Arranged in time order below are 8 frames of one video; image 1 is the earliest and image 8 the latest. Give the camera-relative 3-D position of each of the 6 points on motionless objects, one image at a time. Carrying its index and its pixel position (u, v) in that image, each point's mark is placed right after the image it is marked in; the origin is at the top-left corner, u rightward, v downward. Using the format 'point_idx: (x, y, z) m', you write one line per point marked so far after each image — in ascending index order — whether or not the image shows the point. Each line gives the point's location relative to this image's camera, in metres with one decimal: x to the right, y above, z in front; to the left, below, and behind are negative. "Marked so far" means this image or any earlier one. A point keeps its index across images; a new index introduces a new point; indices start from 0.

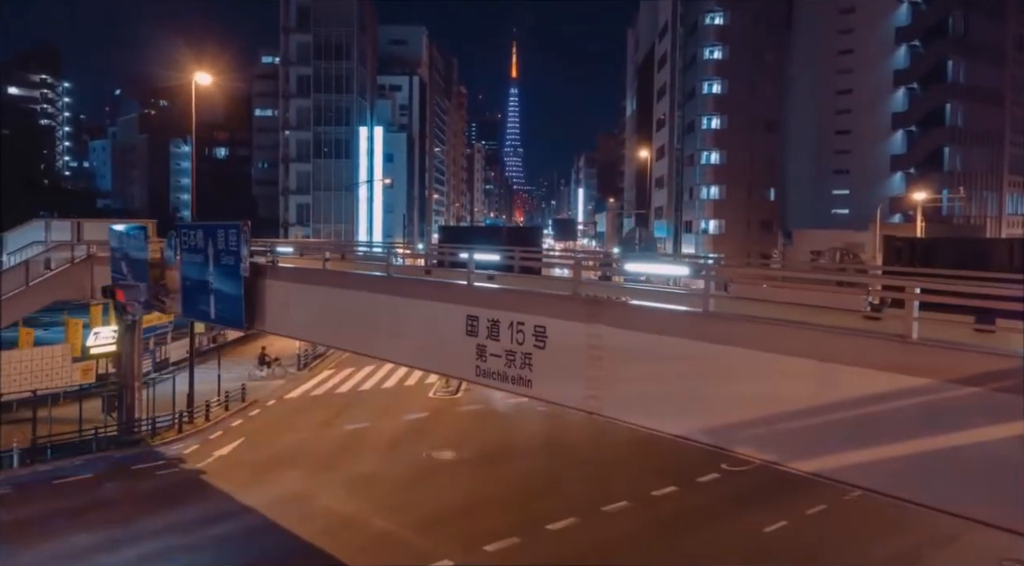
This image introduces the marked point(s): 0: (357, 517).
0: (-3.3, -5.0, +13.6) m
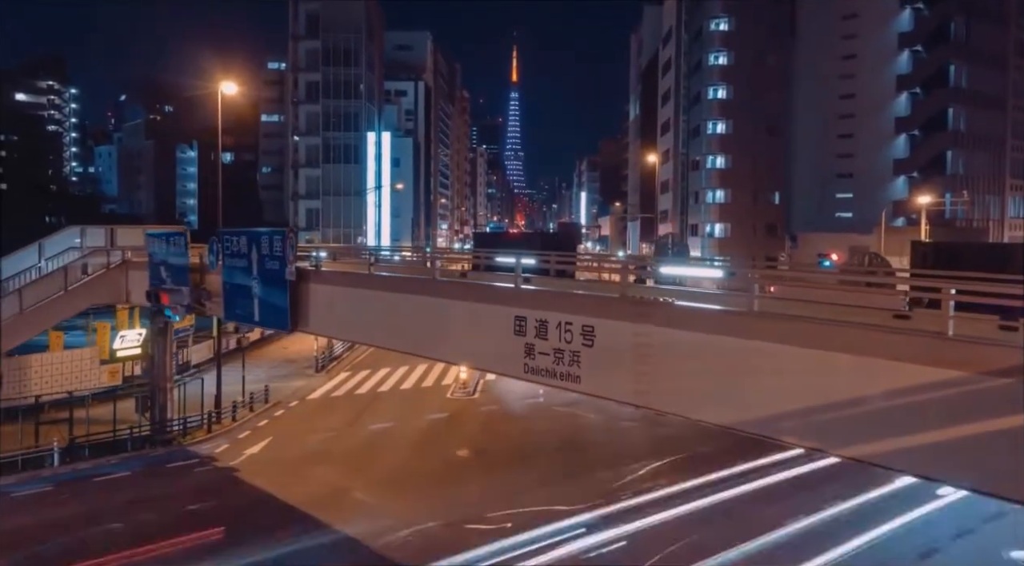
0: (-2.7, -5.1, +14.2) m
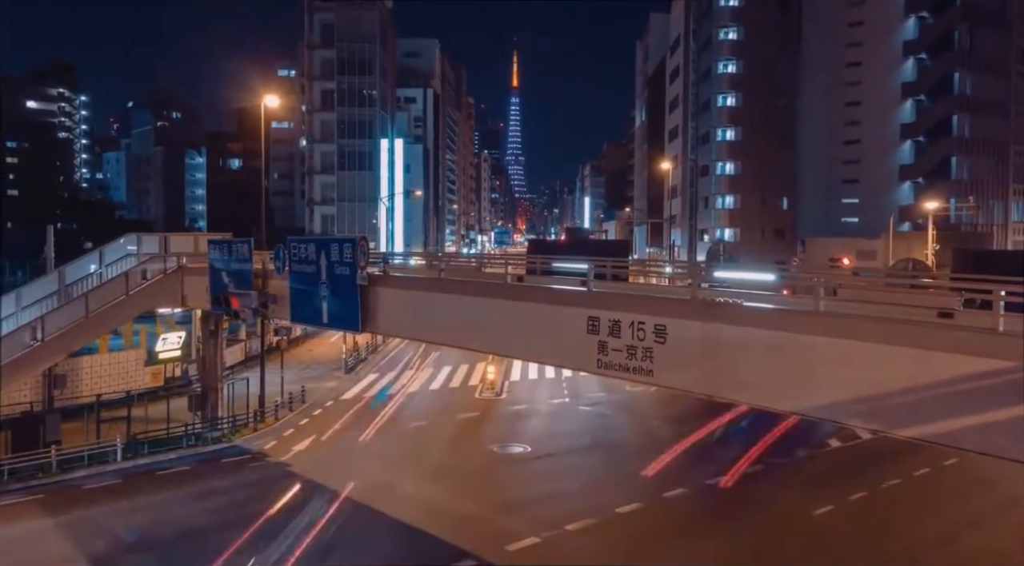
0: (-1.7, -5.2, +15.0) m
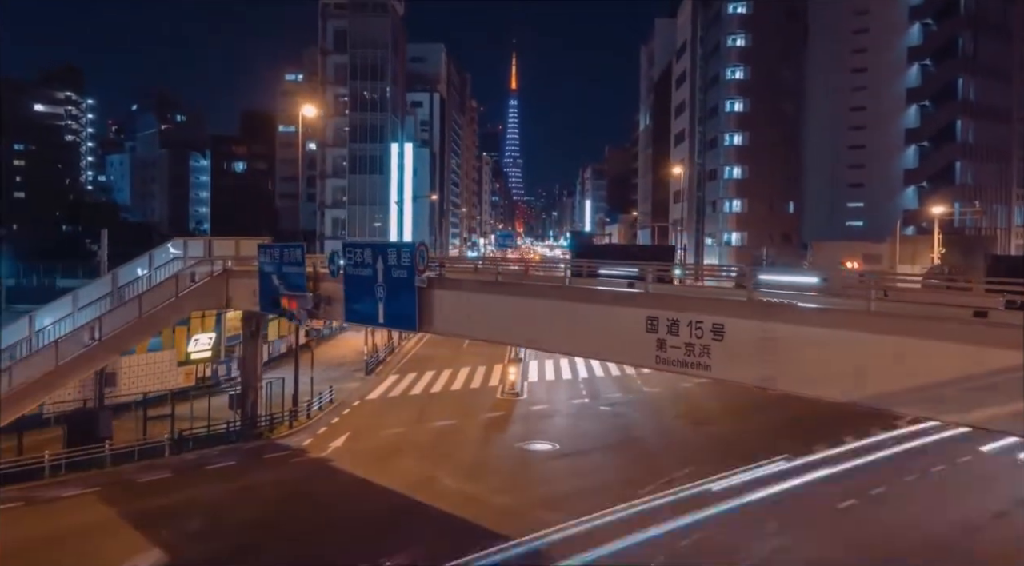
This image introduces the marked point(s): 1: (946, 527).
0: (-0.7, -5.2, +15.7) m
1: (+9.3, -5.3, +13.6) m
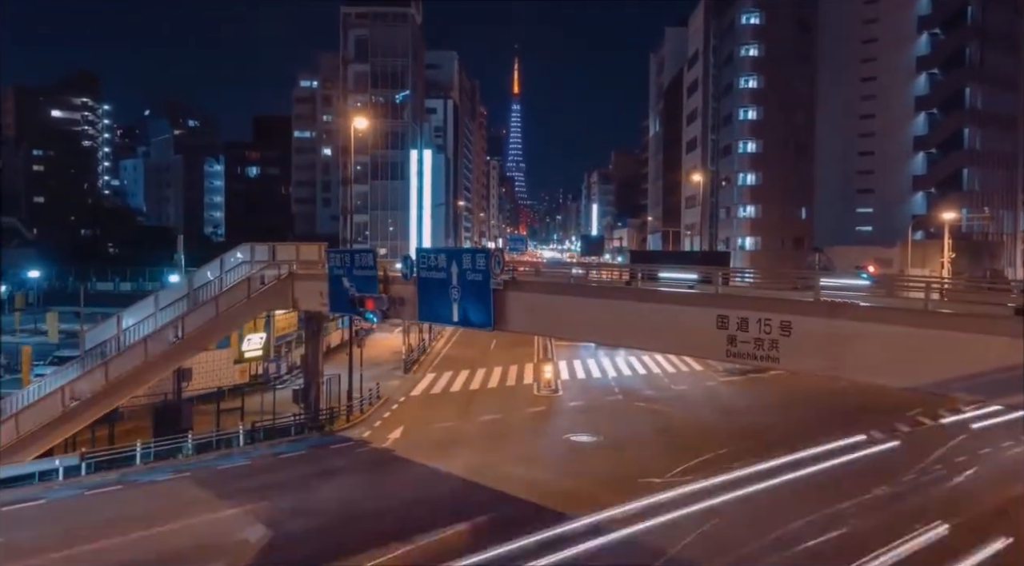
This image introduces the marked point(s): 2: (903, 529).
0: (+0.8, -5.3, +17.1) m
1: (+10.7, -5.3, +14.9) m
2: (+8.4, -5.3, +13.7) m
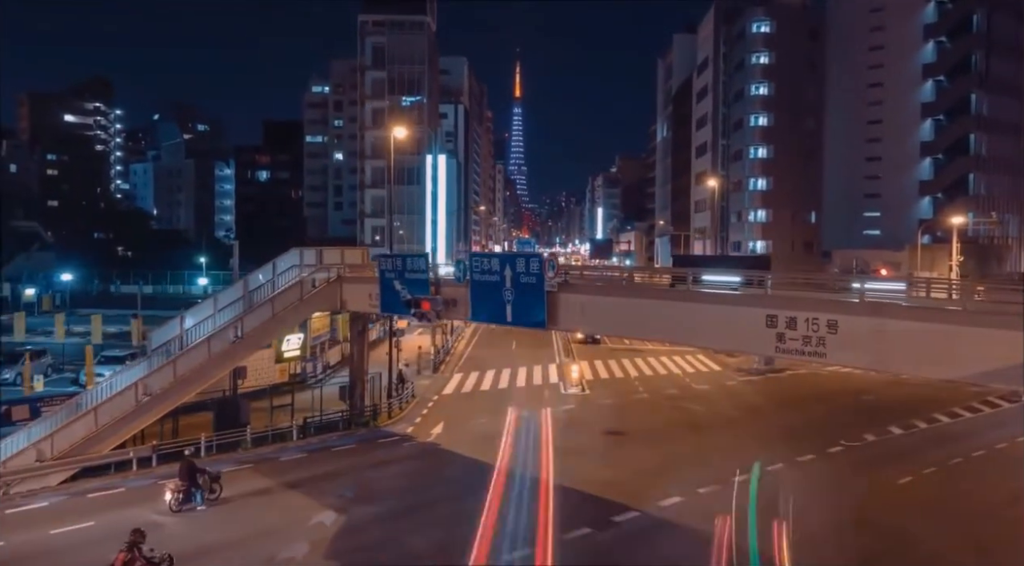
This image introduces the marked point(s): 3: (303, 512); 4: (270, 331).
0: (+2.0, -5.4, +18.0) m
1: (+12.0, -5.4, +15.9) m
2: (+9.7, -5.4, +14.7) m
3: (-4.9, -5.3, +14.8) m
4: (-7.5, -1.5, +19.9) m
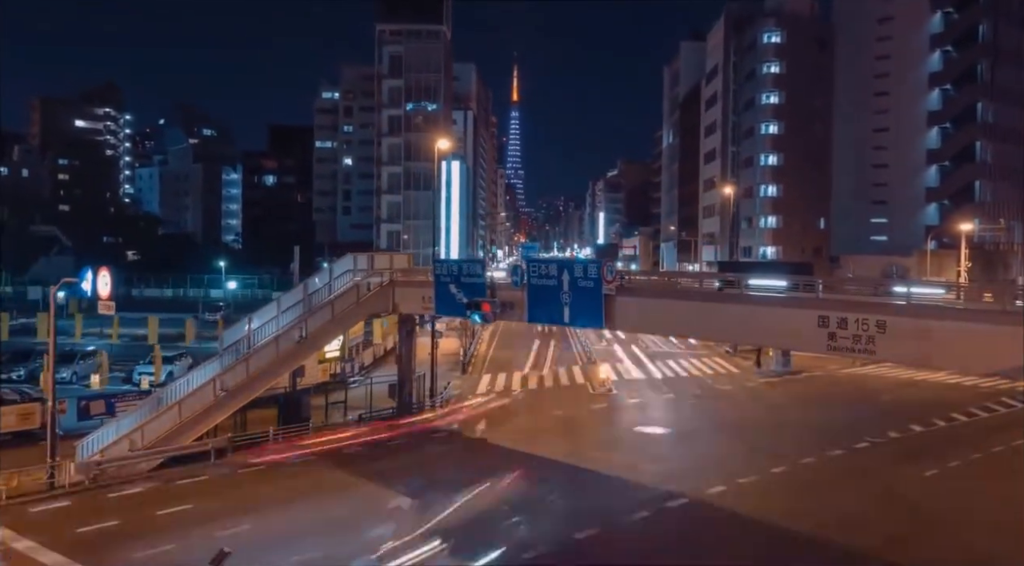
0: (+3.5, -5.5, +19.2) m
1: (+13.5, -5.5, +17.1) m
2: (+11.2, -5.5, +15.9) m
3: (-3.4, -5.4, +16.0) m
4: (-6.0, -1.6, +21.1) m
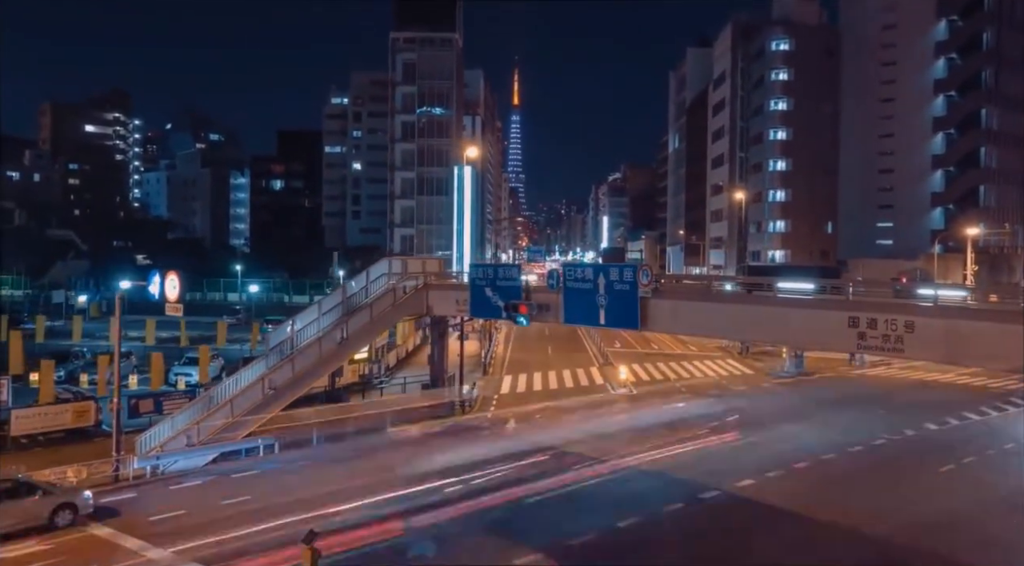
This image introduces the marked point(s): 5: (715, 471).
0: (+4.6, -5.6, +20.1) m
1: (+14.6, -5.6, +17.9) m
2: (+12.3, -5.6, +16.7) m
3: (-2.3, -5.5, +16.8) m
4: (-4.9, -1.7, +22.0) m
5: (+6.3, -5.6, +19.2) m
